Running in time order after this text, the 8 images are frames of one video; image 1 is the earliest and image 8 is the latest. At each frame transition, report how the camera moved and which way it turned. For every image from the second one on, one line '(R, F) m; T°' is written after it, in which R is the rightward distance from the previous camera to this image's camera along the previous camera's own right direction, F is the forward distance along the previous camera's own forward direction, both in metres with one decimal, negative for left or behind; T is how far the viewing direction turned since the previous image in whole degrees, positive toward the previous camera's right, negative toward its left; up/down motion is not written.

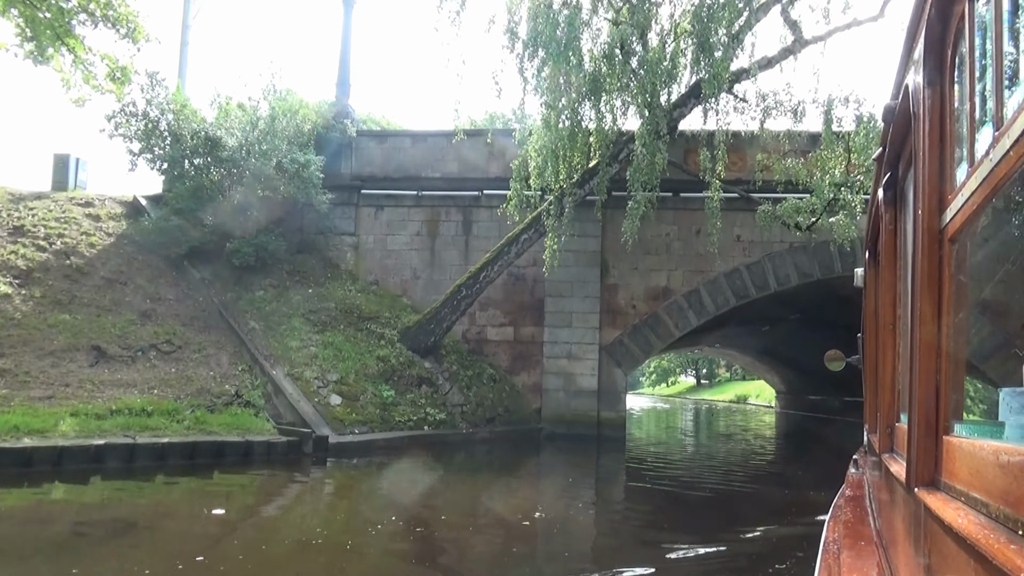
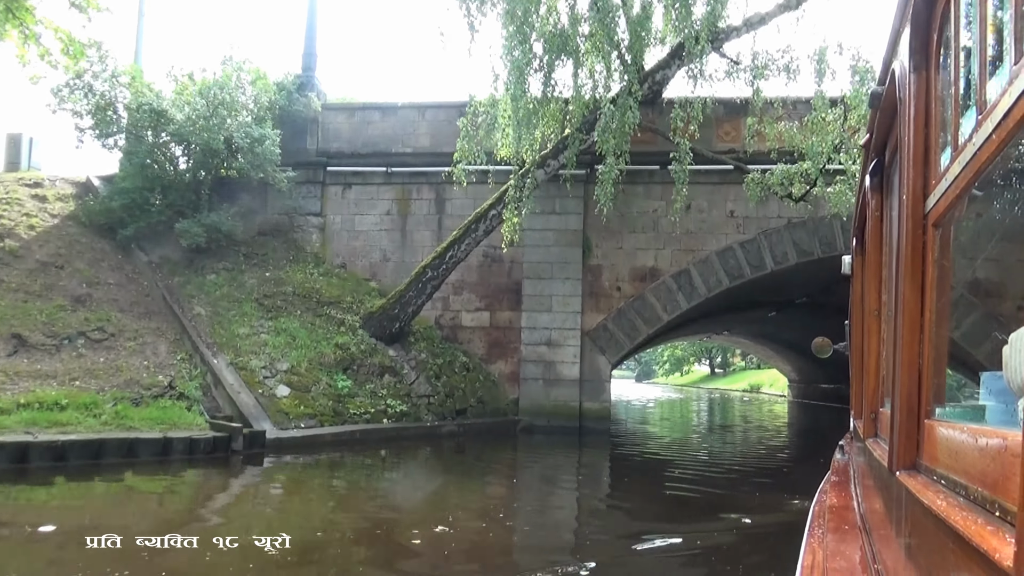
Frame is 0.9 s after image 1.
(+0.6, +0.9) m; -1°
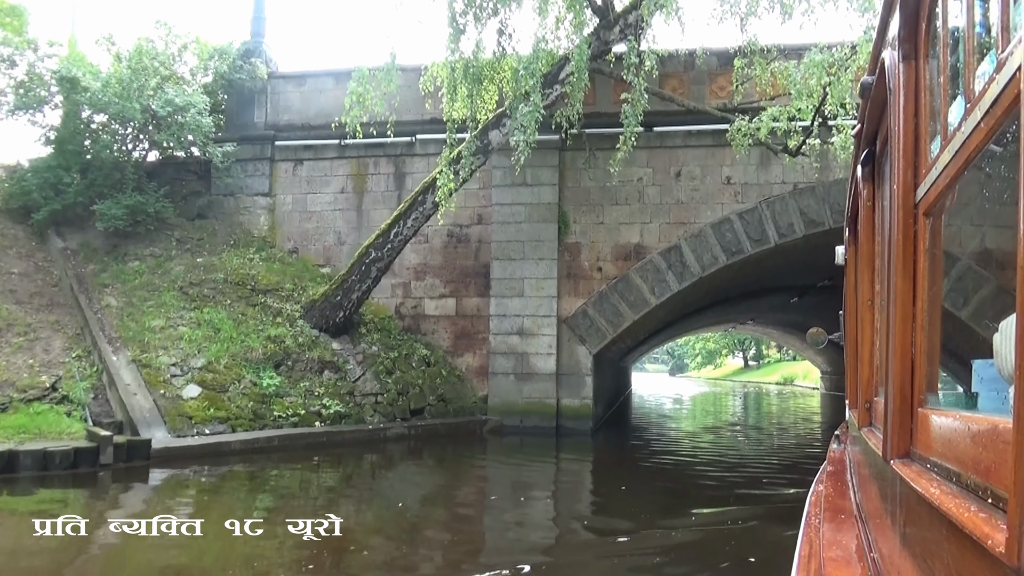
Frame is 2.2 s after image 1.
(+0.9, +1.4) m; -2°
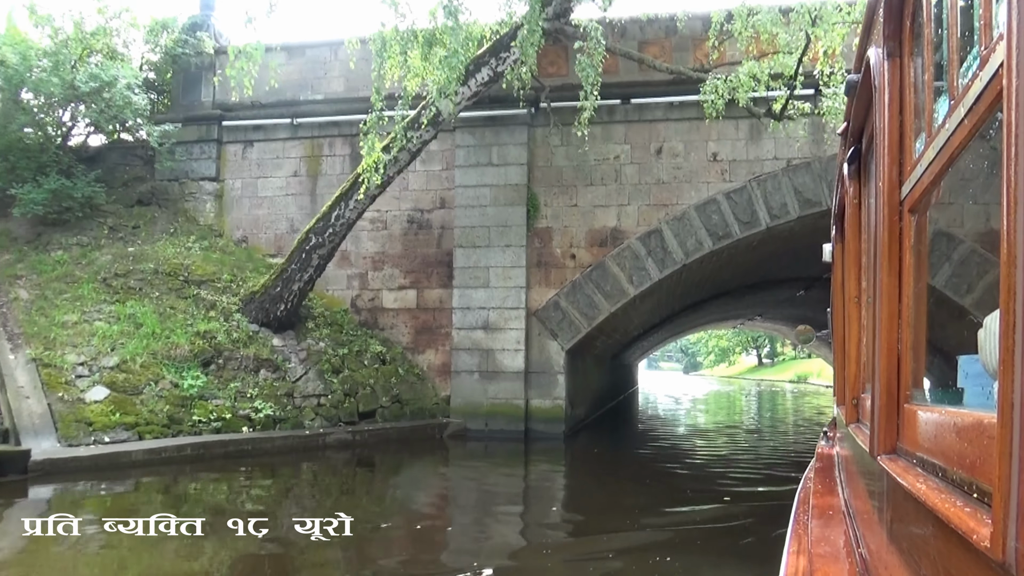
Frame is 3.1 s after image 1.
(+0.6, +1.0) m; -1°
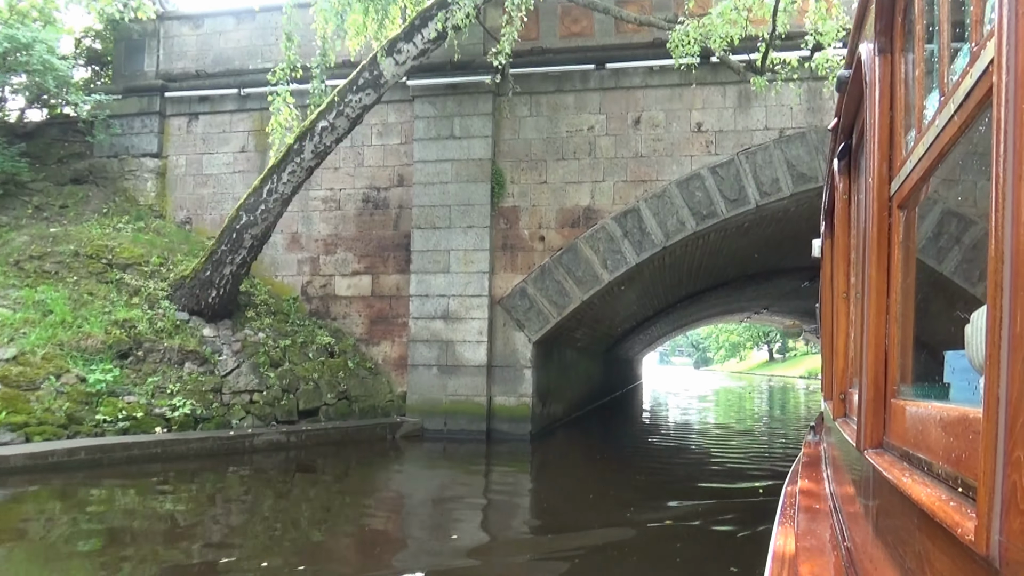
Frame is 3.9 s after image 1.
(+0.6, +0.9) m; -1°
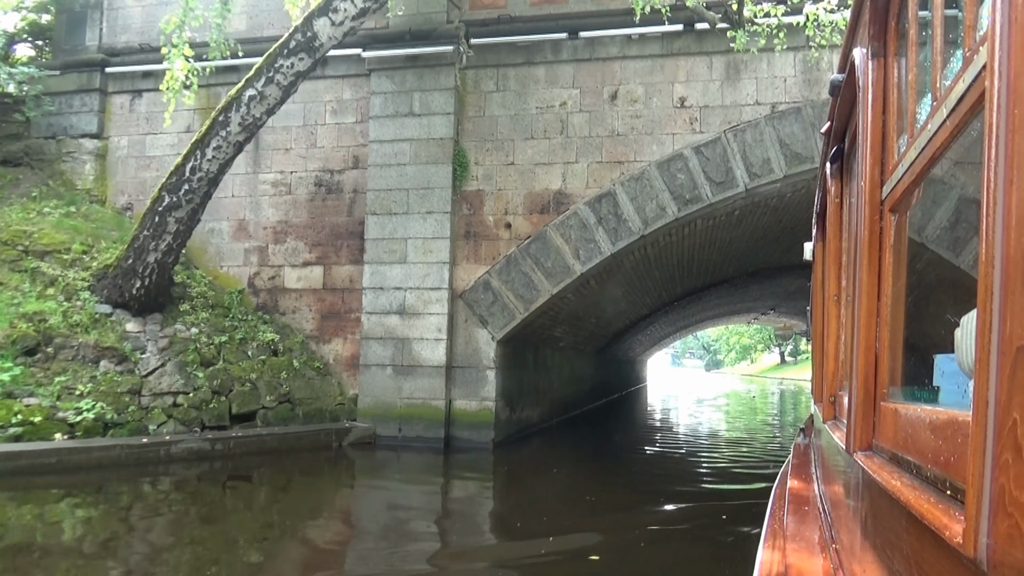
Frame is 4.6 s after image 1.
(+0.5, +0.8) m; -1°
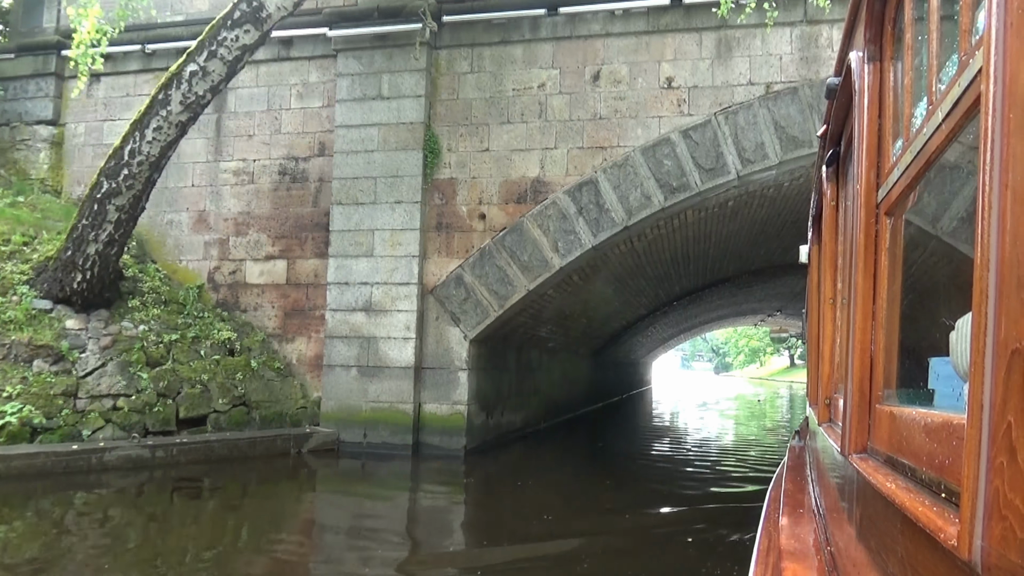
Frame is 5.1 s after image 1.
(+0.3, +0.6) m; -1°
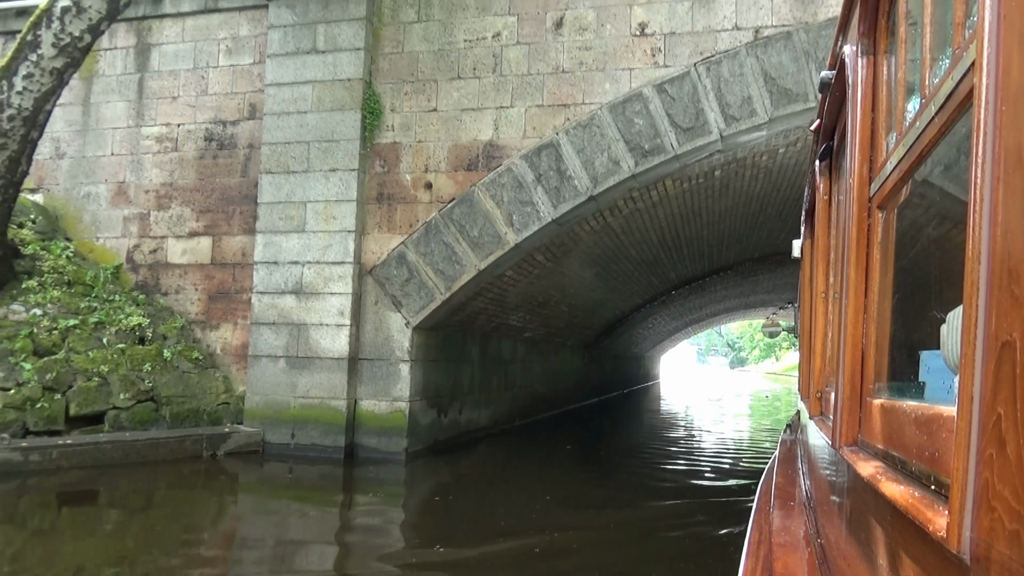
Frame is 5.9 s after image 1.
(+0.5, +1.0) m; -1°
